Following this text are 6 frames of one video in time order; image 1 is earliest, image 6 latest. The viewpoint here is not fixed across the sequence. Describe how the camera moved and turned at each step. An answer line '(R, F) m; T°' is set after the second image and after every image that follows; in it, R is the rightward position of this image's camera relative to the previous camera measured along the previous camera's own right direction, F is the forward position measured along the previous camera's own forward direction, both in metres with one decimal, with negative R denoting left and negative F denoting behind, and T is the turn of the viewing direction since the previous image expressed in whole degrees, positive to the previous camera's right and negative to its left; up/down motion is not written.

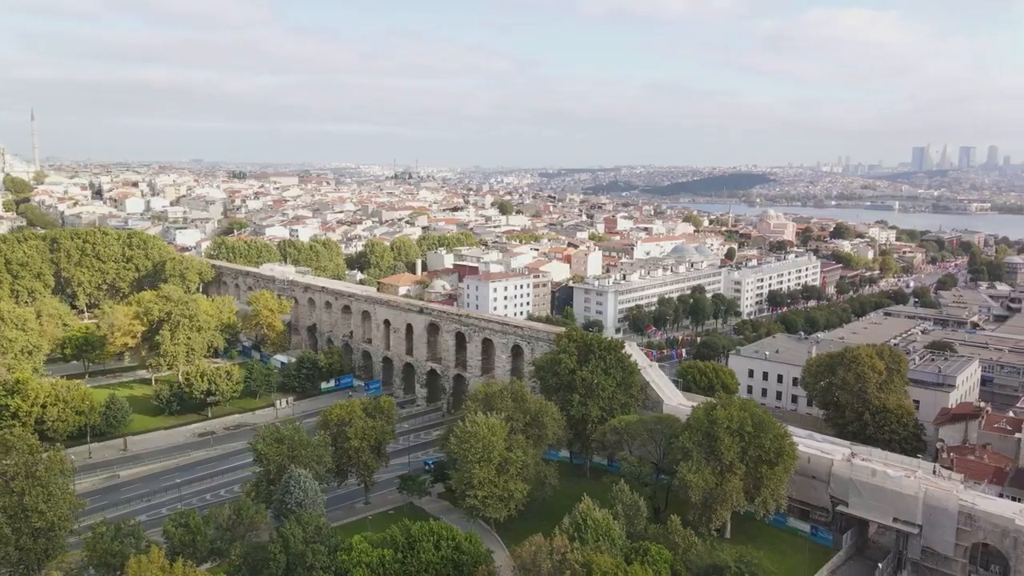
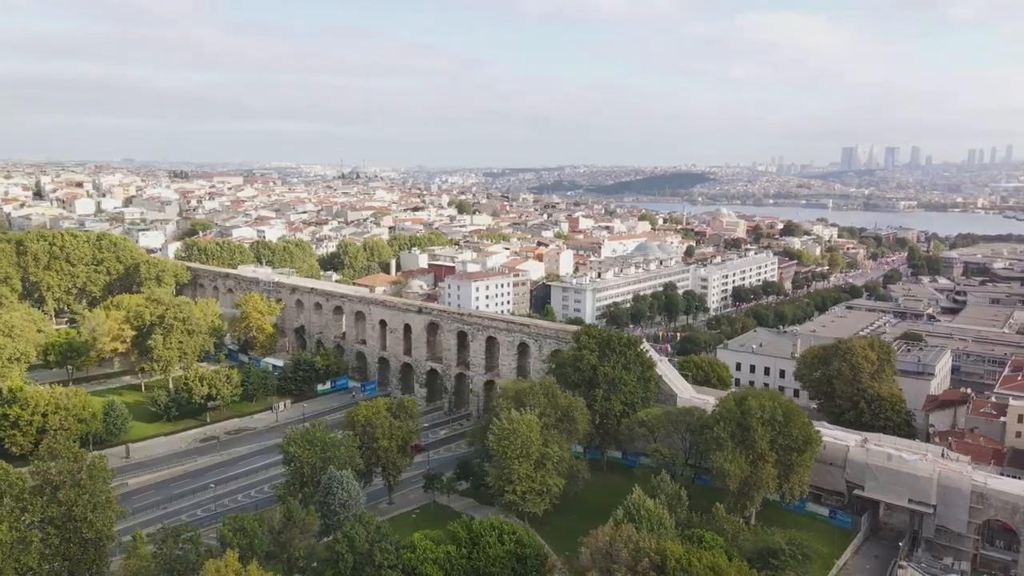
(-2.4, -0.1) m; +4°
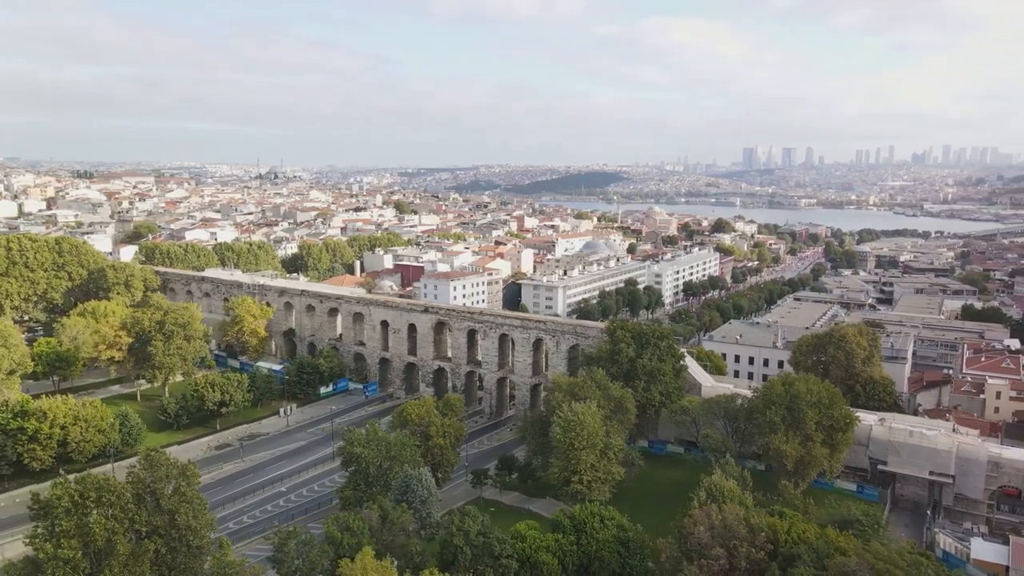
(-3.9, -0.3) m; +6°
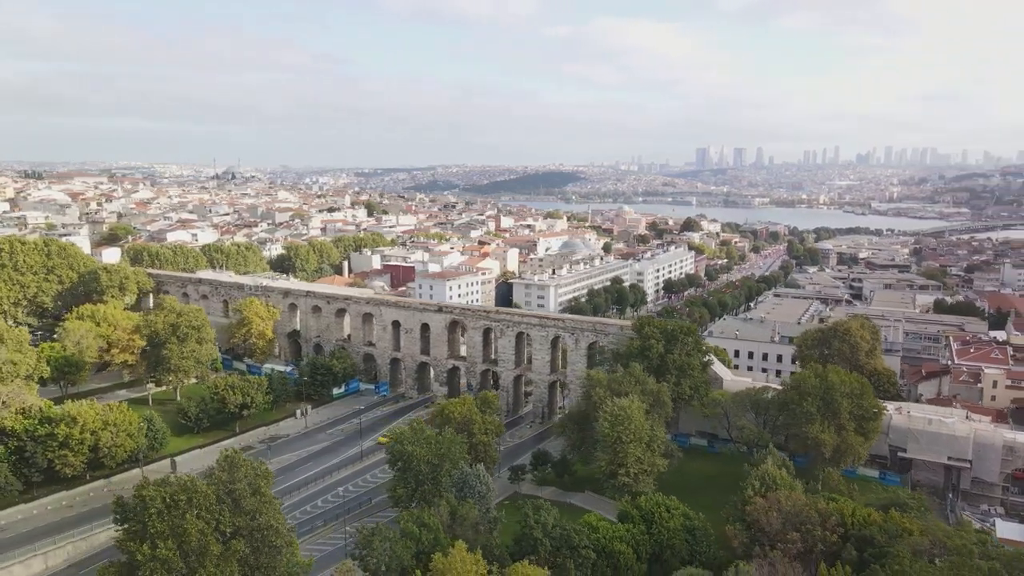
(-2.4, -0.3) m; +3°
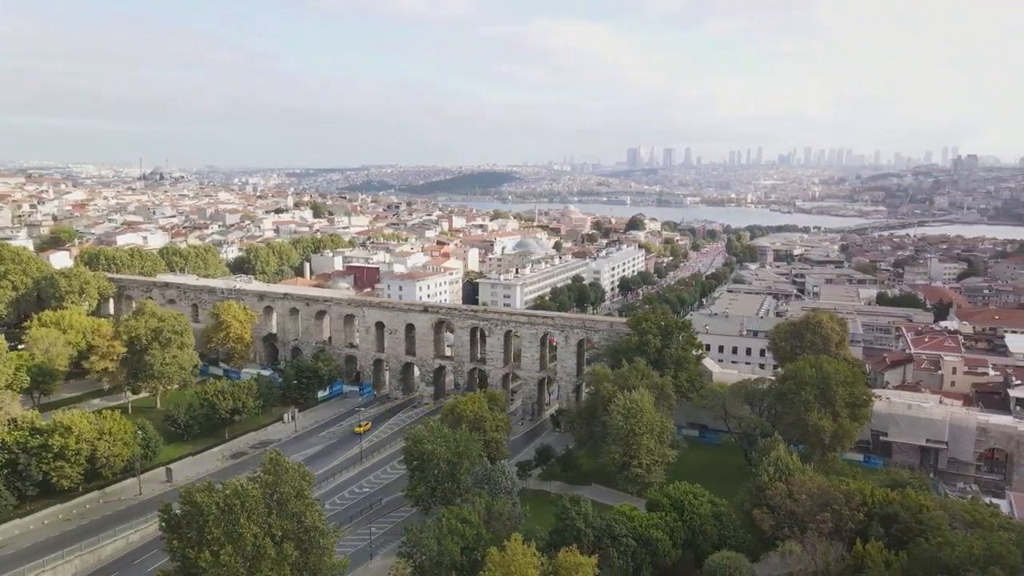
(-2.2, -0.2) m; +5°
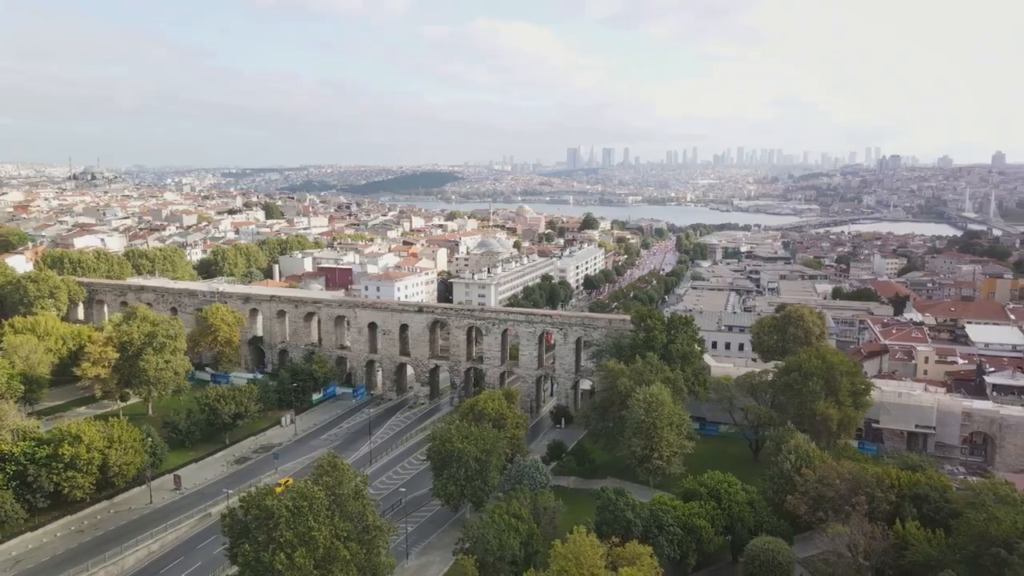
(-2.3, -0.2) m; +4°
